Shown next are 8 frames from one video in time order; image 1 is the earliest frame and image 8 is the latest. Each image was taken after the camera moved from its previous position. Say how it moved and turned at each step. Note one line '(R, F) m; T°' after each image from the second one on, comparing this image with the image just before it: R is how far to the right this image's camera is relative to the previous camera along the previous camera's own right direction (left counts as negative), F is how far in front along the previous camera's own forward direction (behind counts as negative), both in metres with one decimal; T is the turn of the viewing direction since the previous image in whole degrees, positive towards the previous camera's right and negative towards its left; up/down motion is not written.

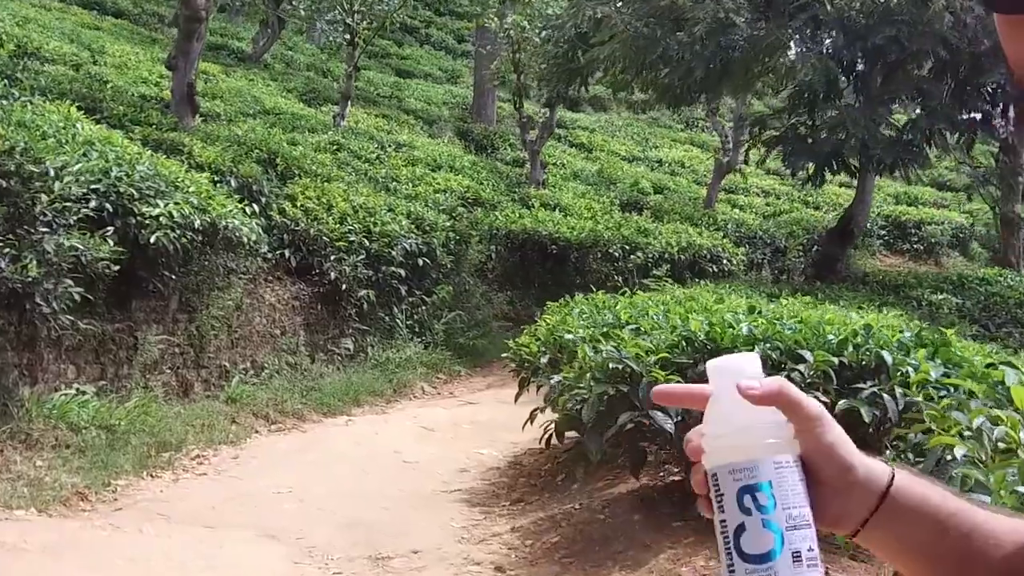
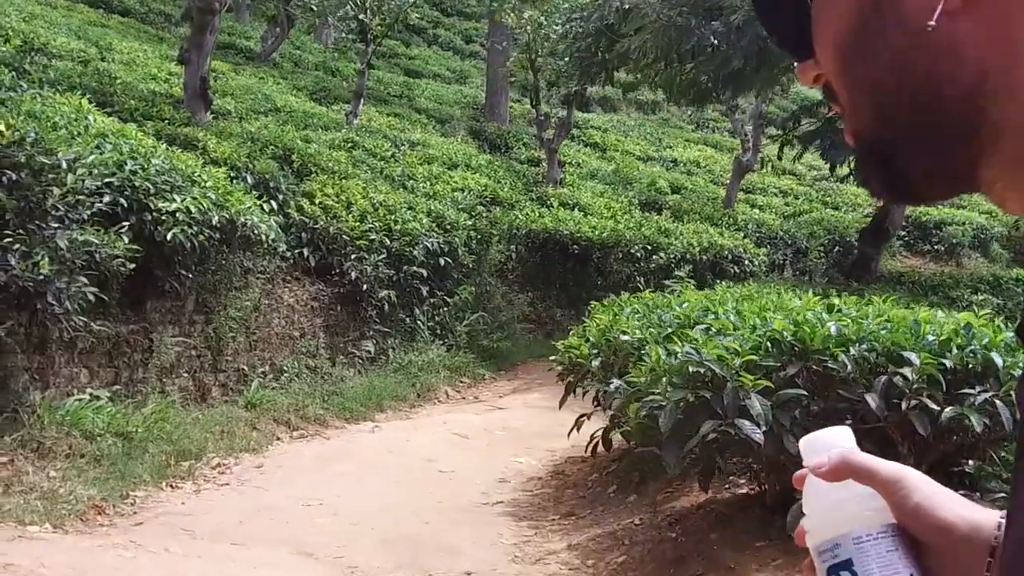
(-0.2, +0.3) m; 0°
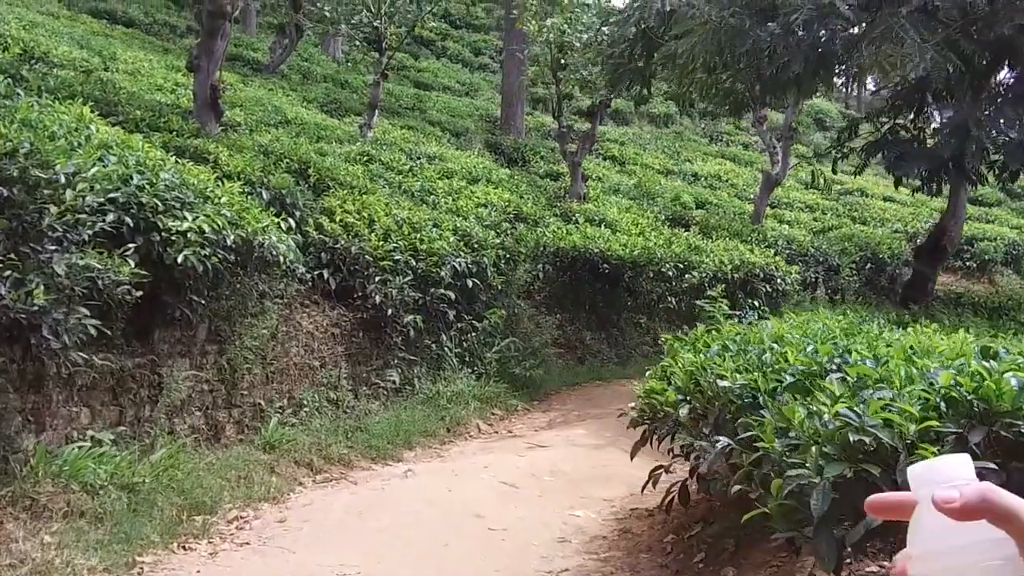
(-0.3, +0.6) m; 0°
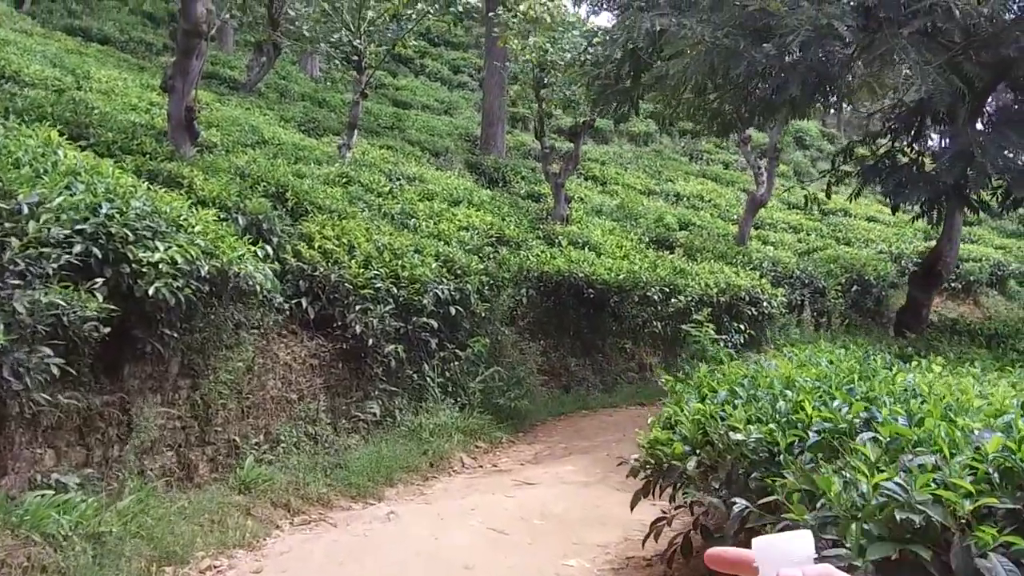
(-0.1, +0.2) m; +1°
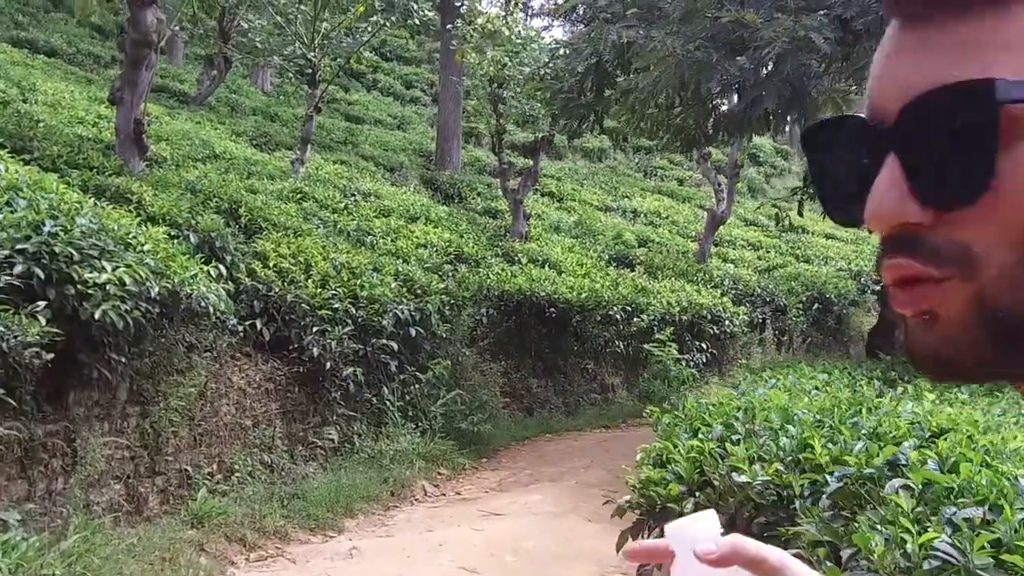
(-0.1, +0.2) m; +3°
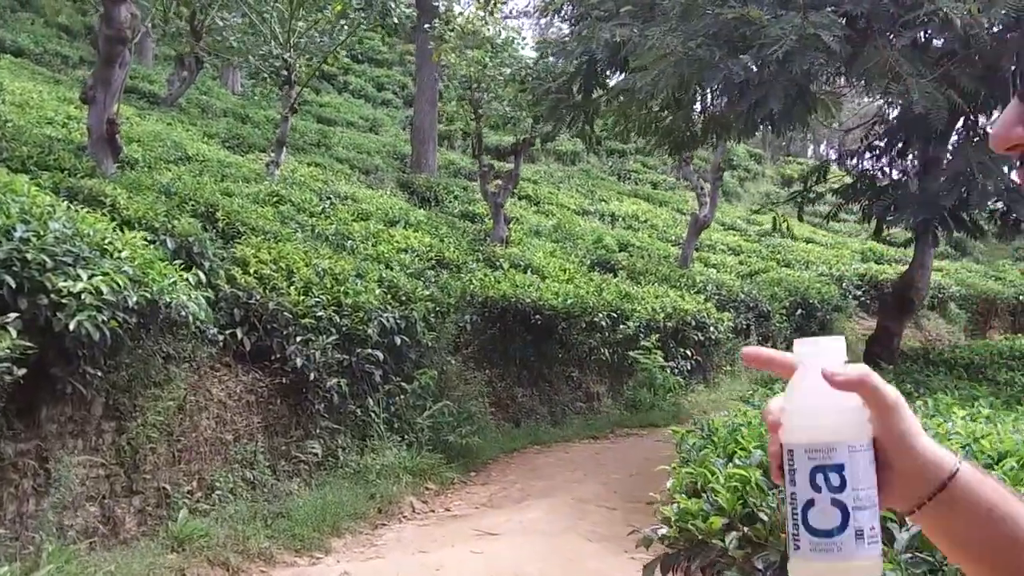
(-0.2, +0.2) m; +2°
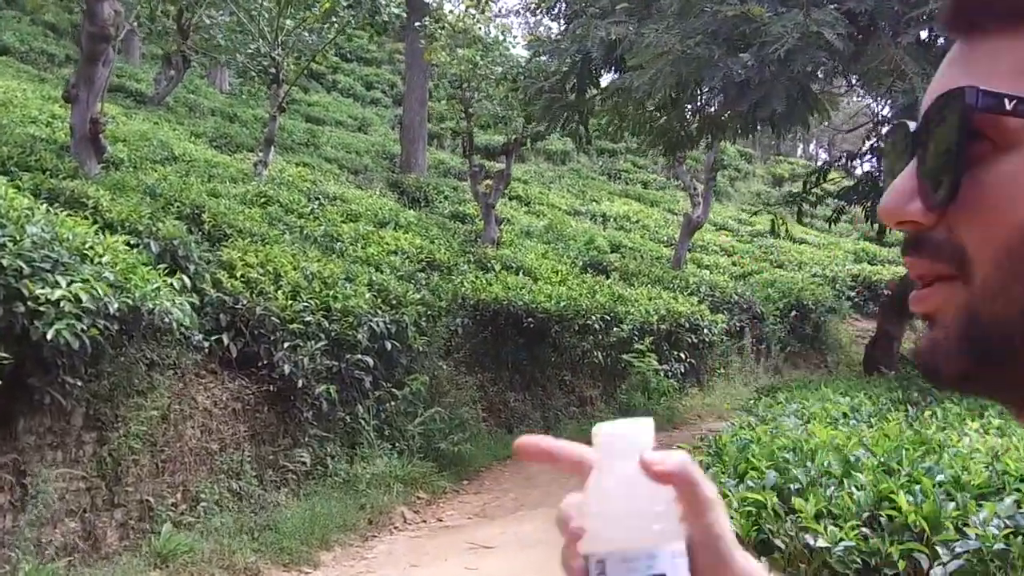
(0.0, +0.1) m; +1°
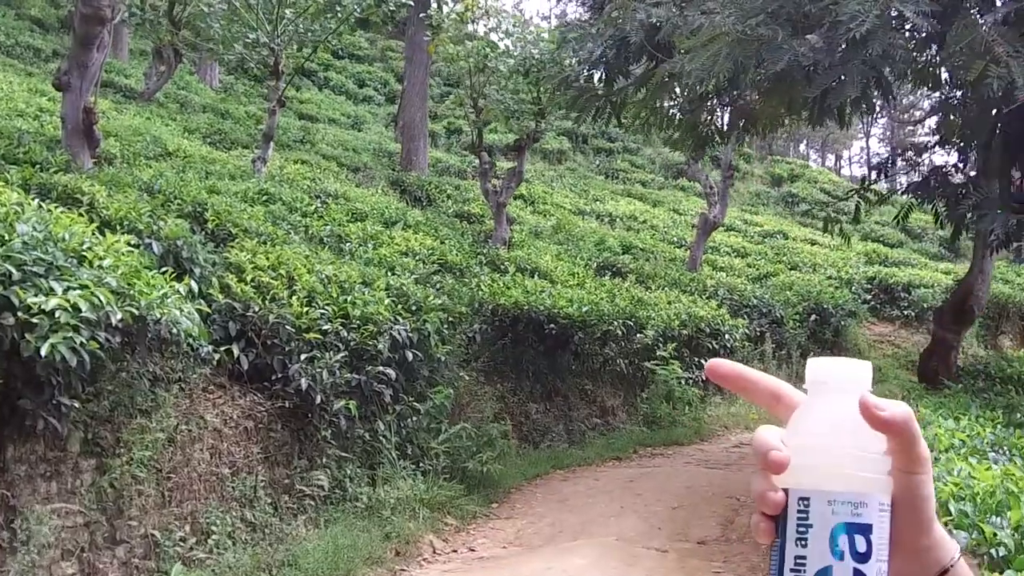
(-0.3, +0.6) m; +1°
